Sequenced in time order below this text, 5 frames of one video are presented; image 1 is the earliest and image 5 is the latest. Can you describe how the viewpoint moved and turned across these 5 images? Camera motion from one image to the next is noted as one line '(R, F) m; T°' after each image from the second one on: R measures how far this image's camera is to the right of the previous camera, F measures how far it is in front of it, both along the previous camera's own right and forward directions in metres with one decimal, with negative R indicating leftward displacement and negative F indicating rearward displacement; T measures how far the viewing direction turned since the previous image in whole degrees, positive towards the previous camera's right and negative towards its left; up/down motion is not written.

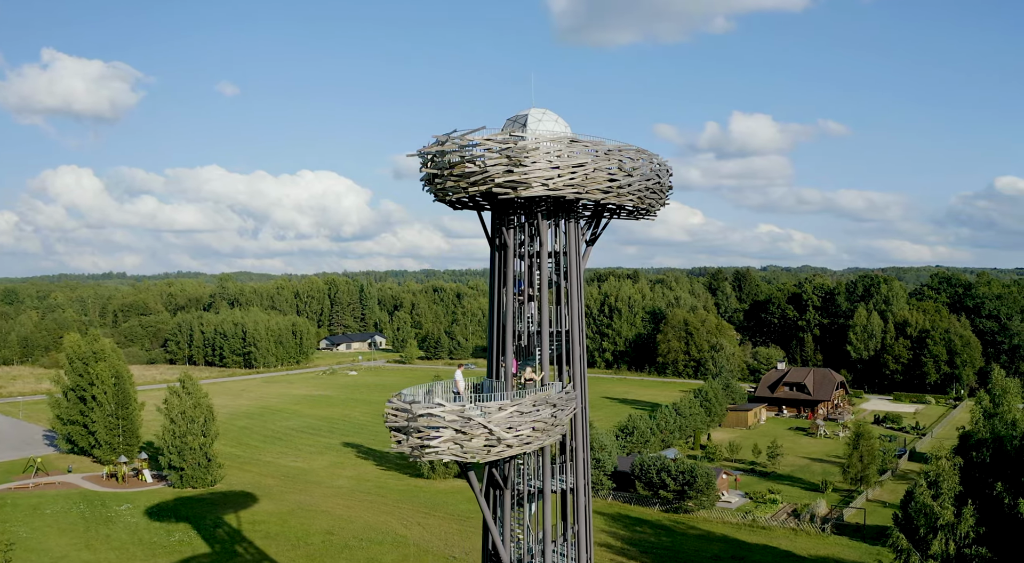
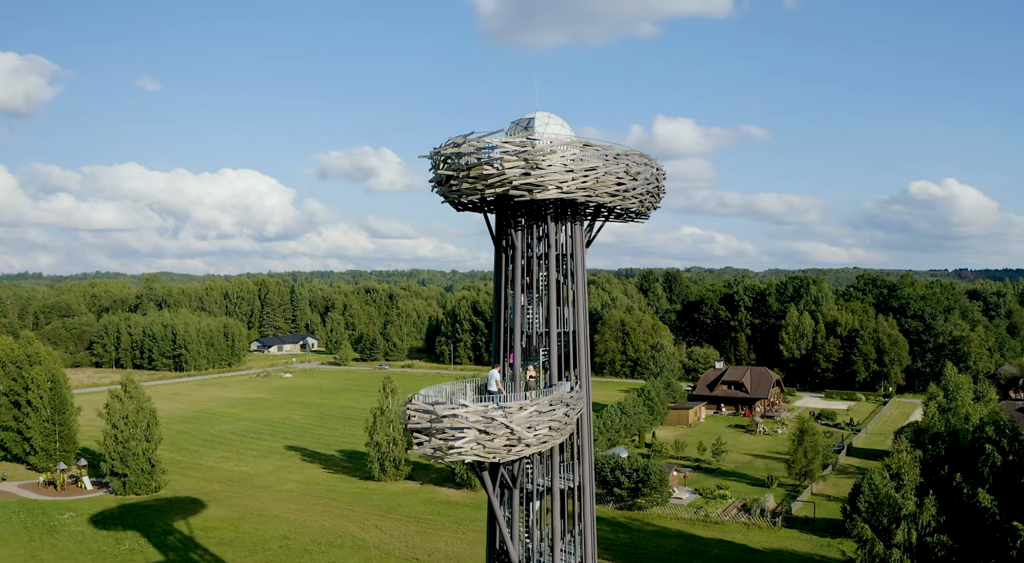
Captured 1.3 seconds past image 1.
(-1.1, -0.1) m; +5°
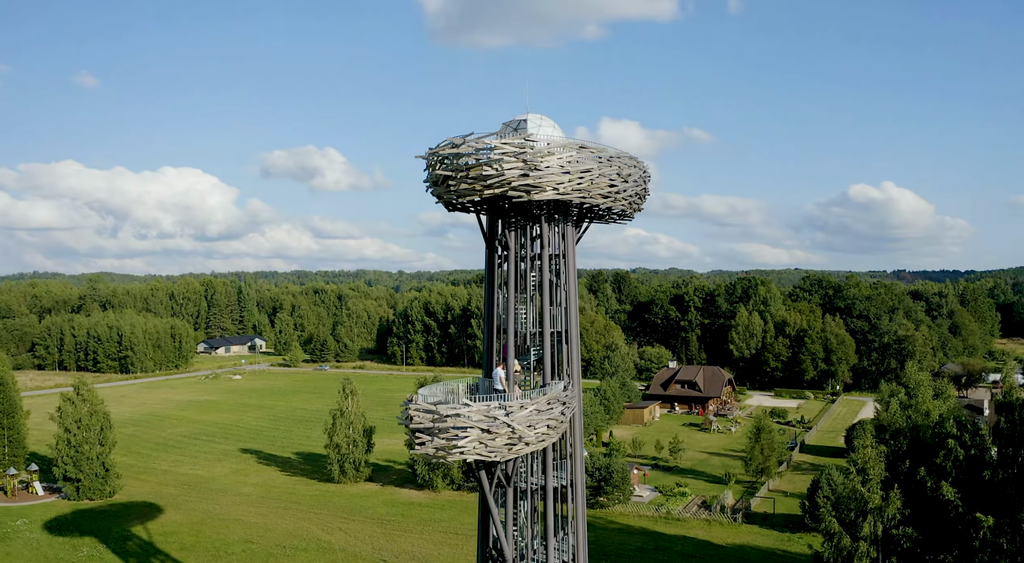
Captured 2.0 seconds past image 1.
(-0.7, -0.1) m; +3°
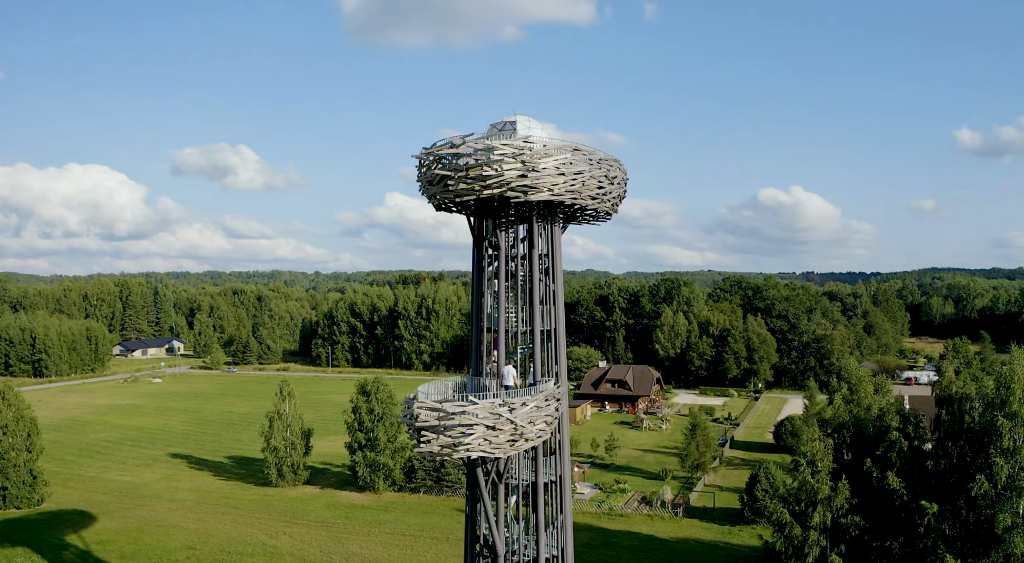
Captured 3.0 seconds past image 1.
(-1.1, -0.1) m; +5°
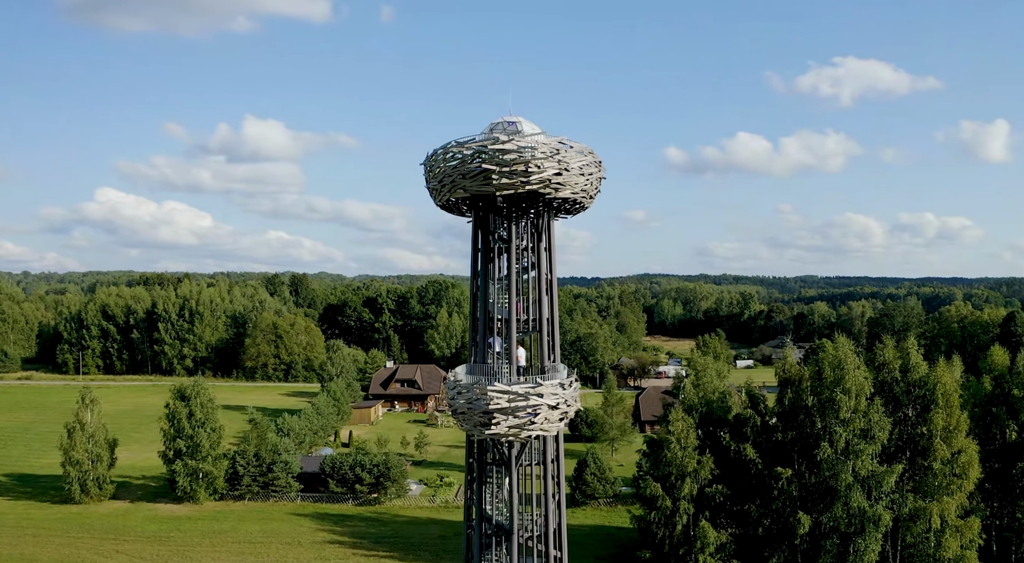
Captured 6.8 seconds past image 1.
(-4.1, -0.7) m; +16°
